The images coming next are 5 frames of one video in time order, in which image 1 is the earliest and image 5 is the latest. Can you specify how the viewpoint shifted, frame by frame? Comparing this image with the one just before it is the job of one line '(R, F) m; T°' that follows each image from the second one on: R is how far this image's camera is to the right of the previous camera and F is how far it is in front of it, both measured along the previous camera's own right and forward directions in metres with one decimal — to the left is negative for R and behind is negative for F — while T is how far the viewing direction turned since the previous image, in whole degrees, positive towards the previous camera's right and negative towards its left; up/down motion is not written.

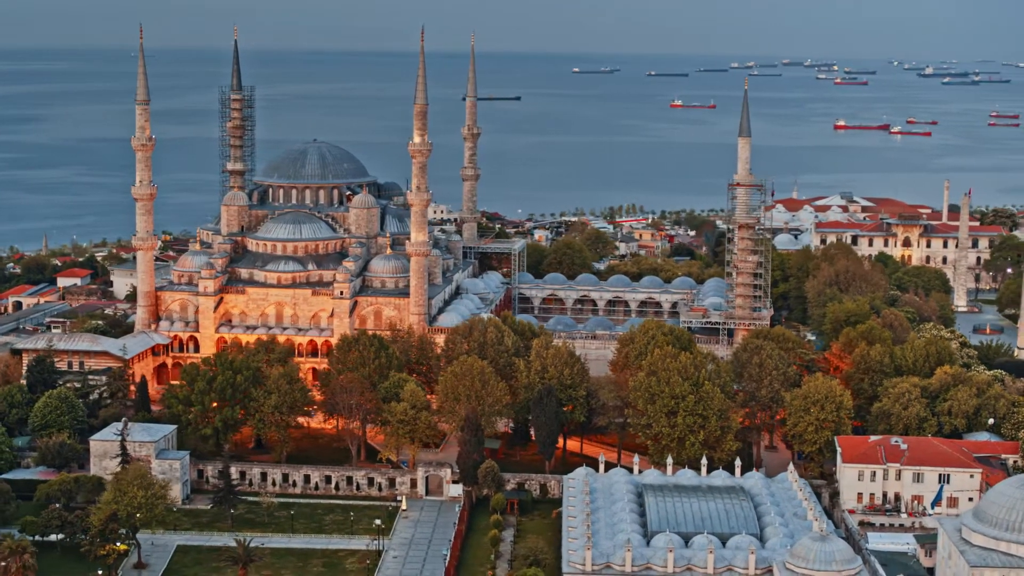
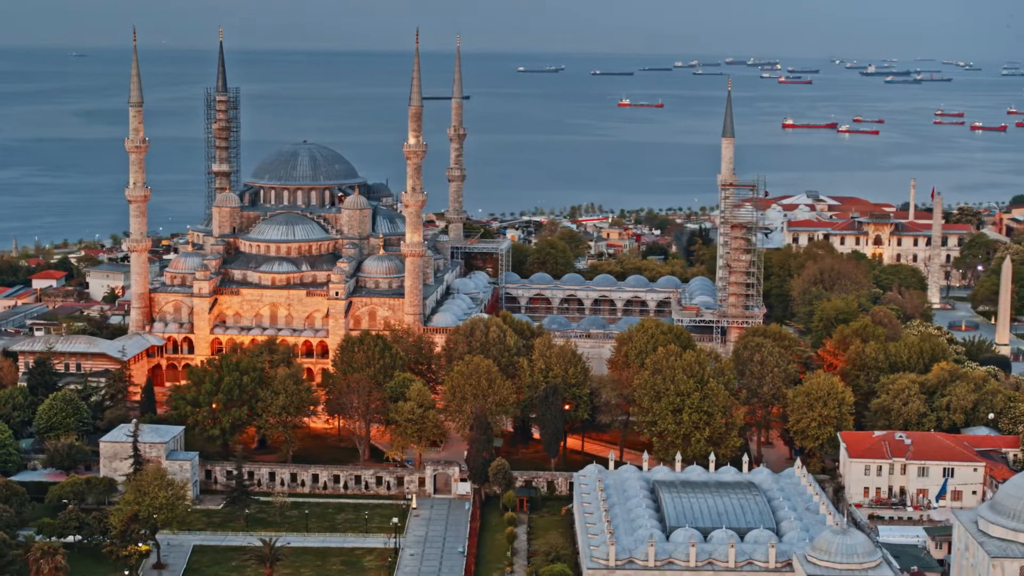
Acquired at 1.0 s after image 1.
(-1.2, -0.3) m; +2°
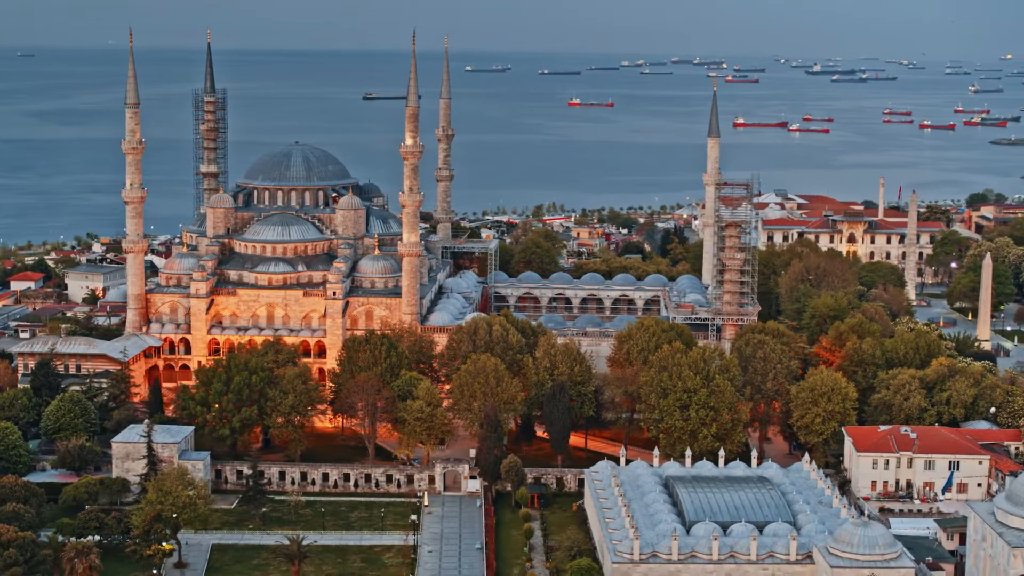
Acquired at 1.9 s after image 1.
(-1.2, -0.3) m; +2°
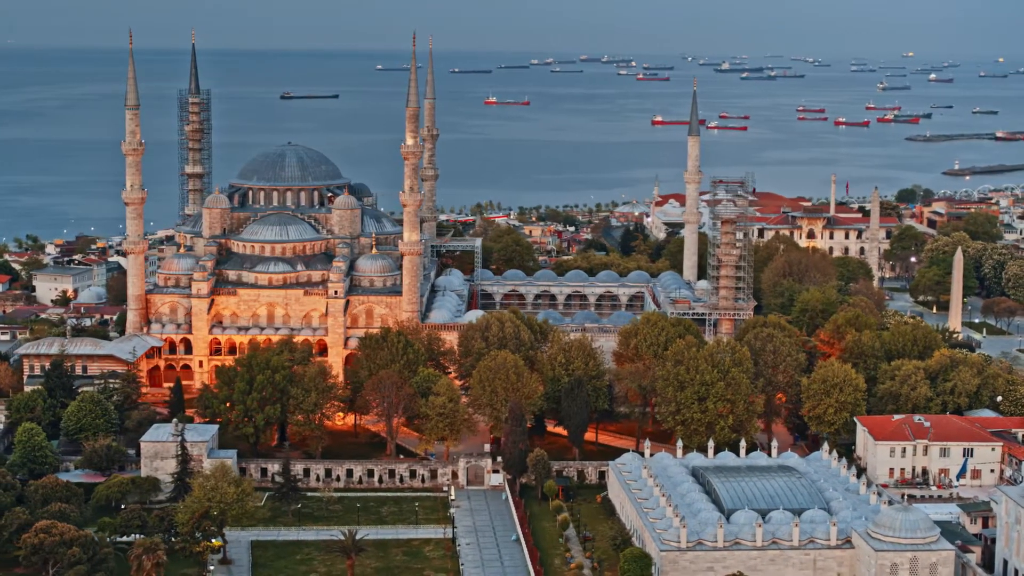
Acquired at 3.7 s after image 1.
(-2.1, -0.6) m; +3°
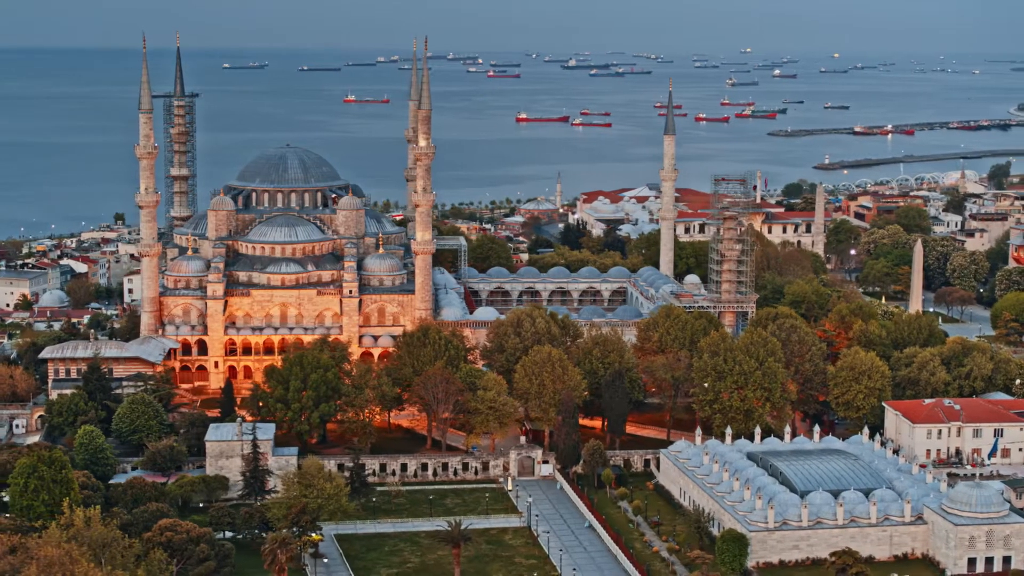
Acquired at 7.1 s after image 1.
(-4.0, -1.0) m; +5°
